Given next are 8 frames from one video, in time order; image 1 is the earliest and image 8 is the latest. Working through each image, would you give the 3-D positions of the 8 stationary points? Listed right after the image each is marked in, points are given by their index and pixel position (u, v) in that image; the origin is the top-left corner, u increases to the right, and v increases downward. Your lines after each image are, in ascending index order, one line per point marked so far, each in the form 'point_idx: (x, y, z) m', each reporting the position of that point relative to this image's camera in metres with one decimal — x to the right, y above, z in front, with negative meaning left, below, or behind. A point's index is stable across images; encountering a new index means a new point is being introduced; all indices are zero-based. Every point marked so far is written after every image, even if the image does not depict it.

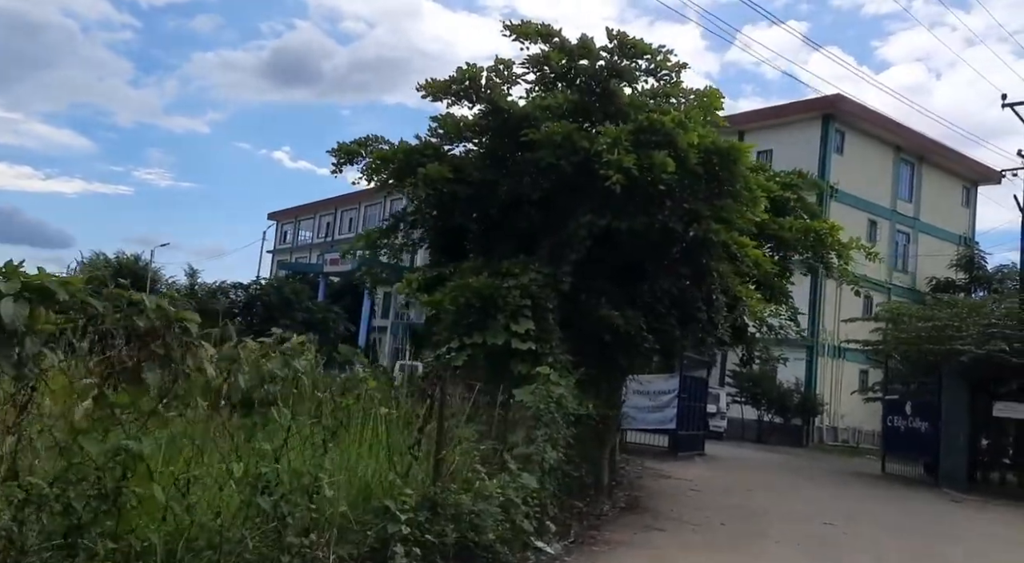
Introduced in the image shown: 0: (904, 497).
0: (+6.8, -3.7, +15.0) m
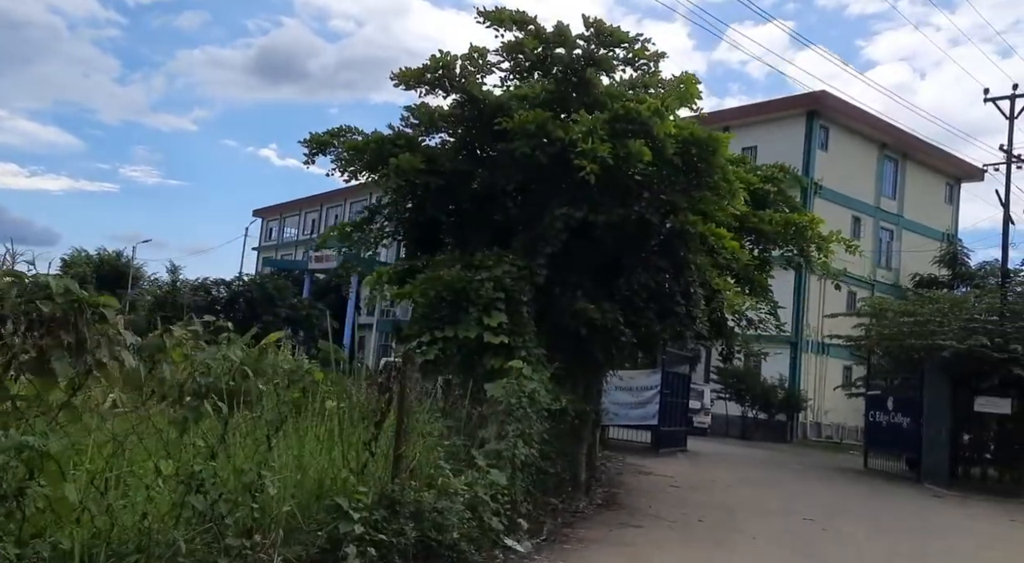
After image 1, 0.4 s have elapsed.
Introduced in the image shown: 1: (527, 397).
0: (+6.4, -3.6, +14.9) m
1: (+0.1, -1.0, +7.3) m
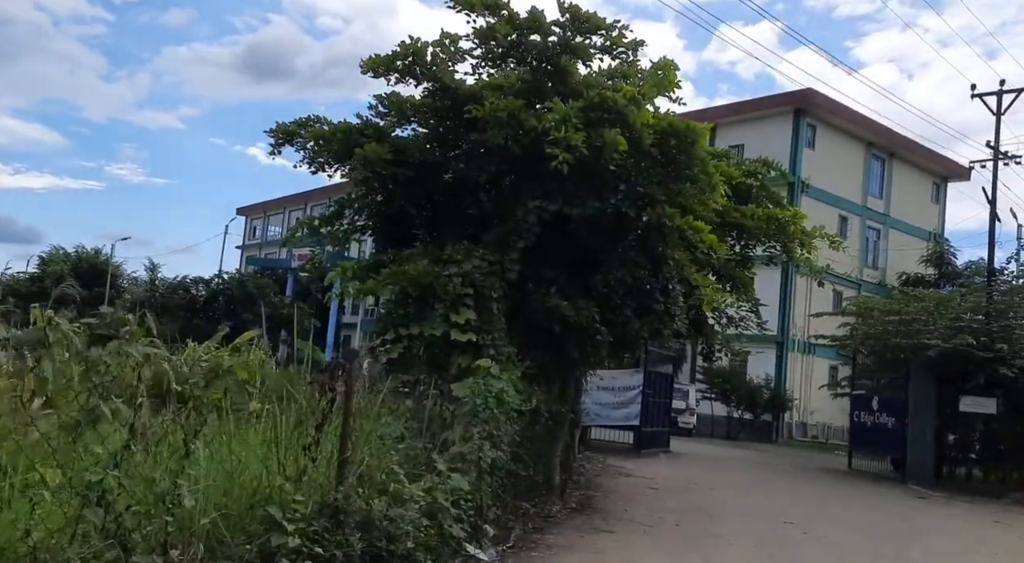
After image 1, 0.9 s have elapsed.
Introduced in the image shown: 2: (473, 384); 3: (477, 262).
0: (+6.0, -3.6, +14.6) m
1: (-0.1, -0.9, +7.0) m
2: (-0.3, -0.8, +7.1) m
3: (-0.3, +0.2, +8.2) m
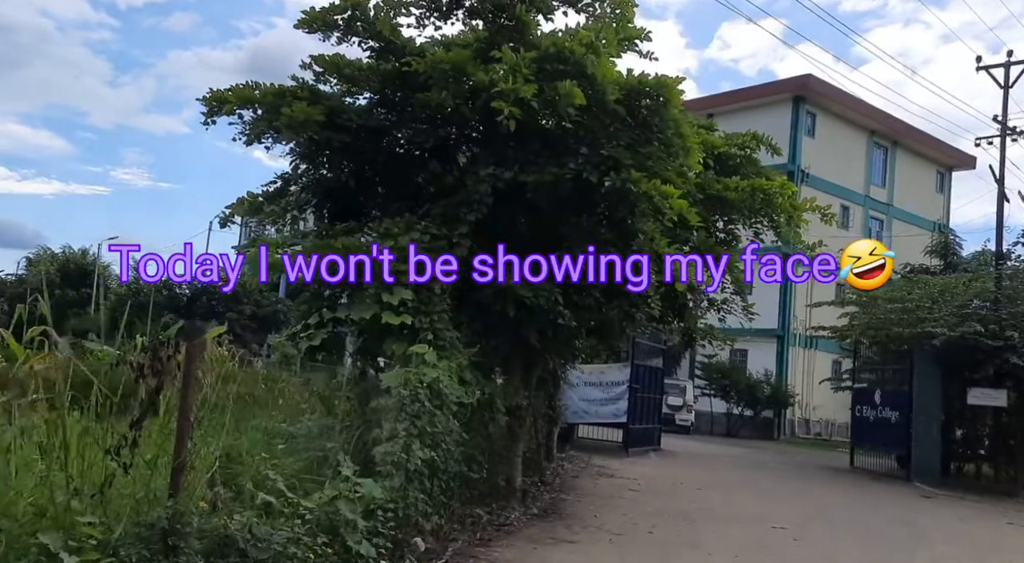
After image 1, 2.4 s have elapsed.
0: (+5.7, -3.3, +13.6) m
1: (-0.6, -0.7, +6.0) m
2: (-0.7, -0.6, +6.0) m
3: (-0.8, +0.4, +7.2) m
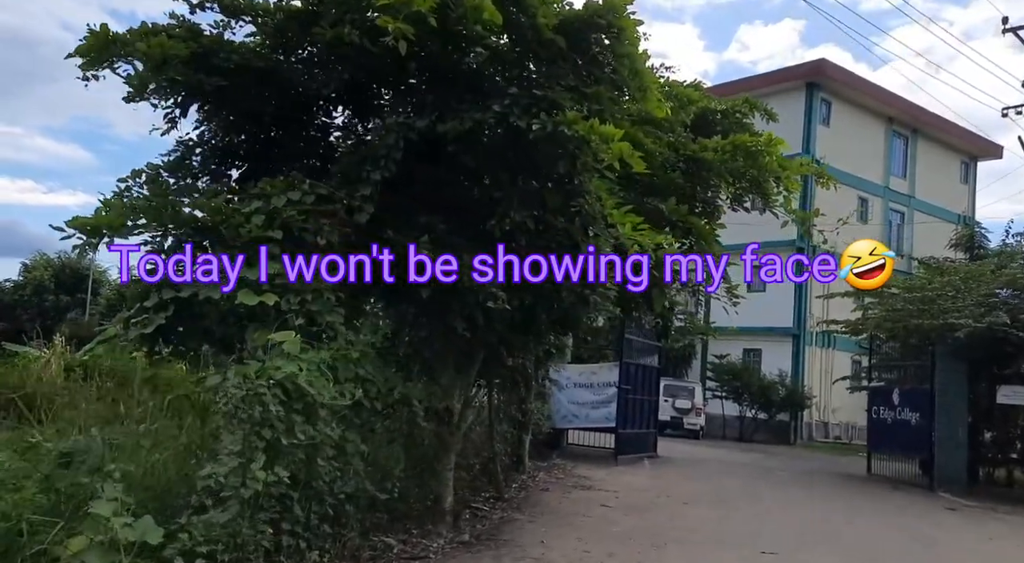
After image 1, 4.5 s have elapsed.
0: (+5.2, -3.1, +12.0) m
1: (-1.2, -0.6, +4.5) m
2: (-1.4, -0.4, +4.6) m
3: (-1.4, +0.6, +5.7) m
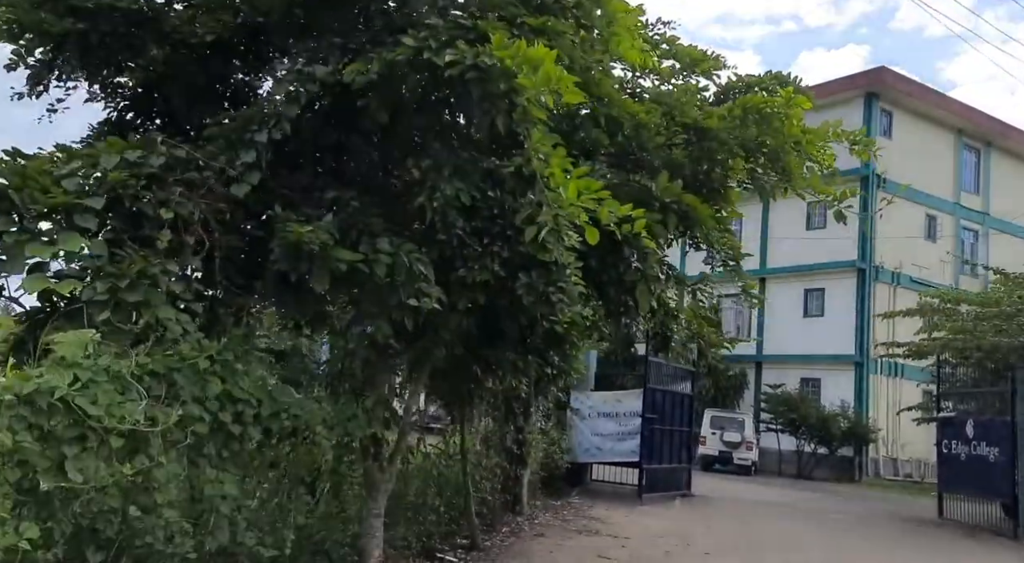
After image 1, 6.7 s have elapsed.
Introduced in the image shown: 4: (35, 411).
0: (+5.2, -3.2, +10.1) m
1: (-1.8, -0.4, +3.1) m
2: (-1.9, -0.3, +3.2) m
3: (-1.8, +0.6, +4.4) m
4: (-1.7, -0.5, +3.2) m
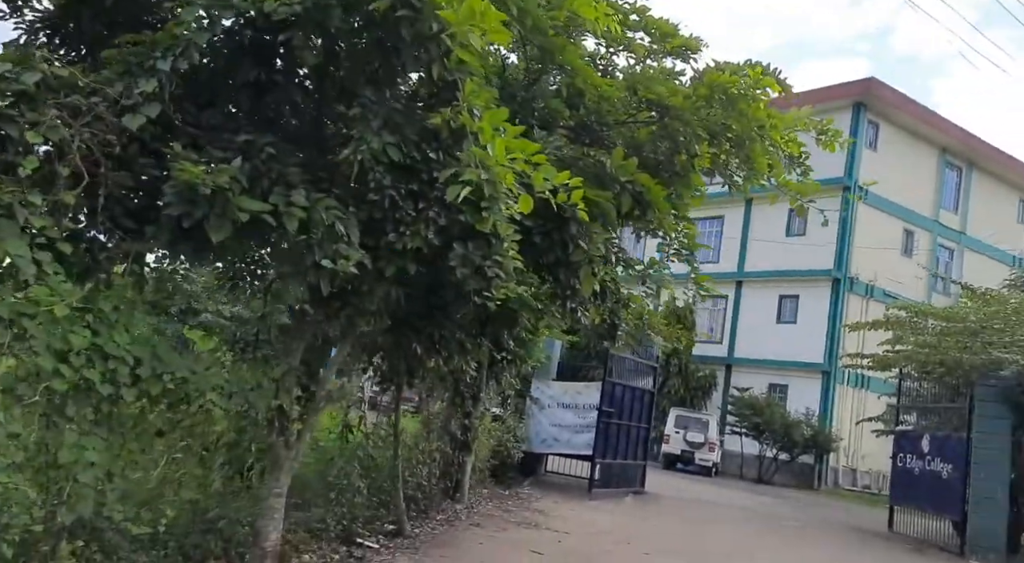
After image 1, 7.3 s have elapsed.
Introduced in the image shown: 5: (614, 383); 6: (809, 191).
0: (+4.5, -3.3, +9.7) m
1: (-2.1, -0.2, +2.6) m
2: (-2.3, -0.1, +2.7) m
3: (-2.2, +0.9, +3.9) m
4: (-2.1, -0.2, +2.7) m
5: (+1.6, -1.6, +13.7) m
6: (+2.2, +0.7, +6.6) m
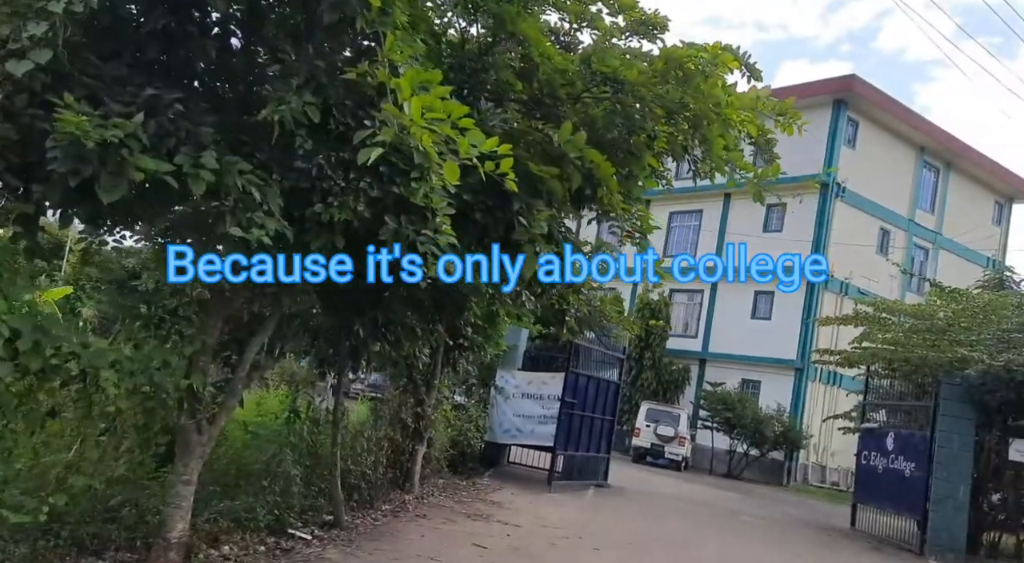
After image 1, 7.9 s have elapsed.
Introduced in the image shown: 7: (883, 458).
0: (+3.9, -3.3, +9.5) m
1: (-2.4, 0.0, +2.2) m
2: (-2.6, +0.1, +2.3) m
3: (-2.5, +1.1, +3.5) m
4: (-2.4, -0.1, +2.3) m
5: (+1.0, -1.4, +13.4) m
6: (+1.9, +0.8, +6.3) m
7: (+5.4, -2.6, +12.6) m
